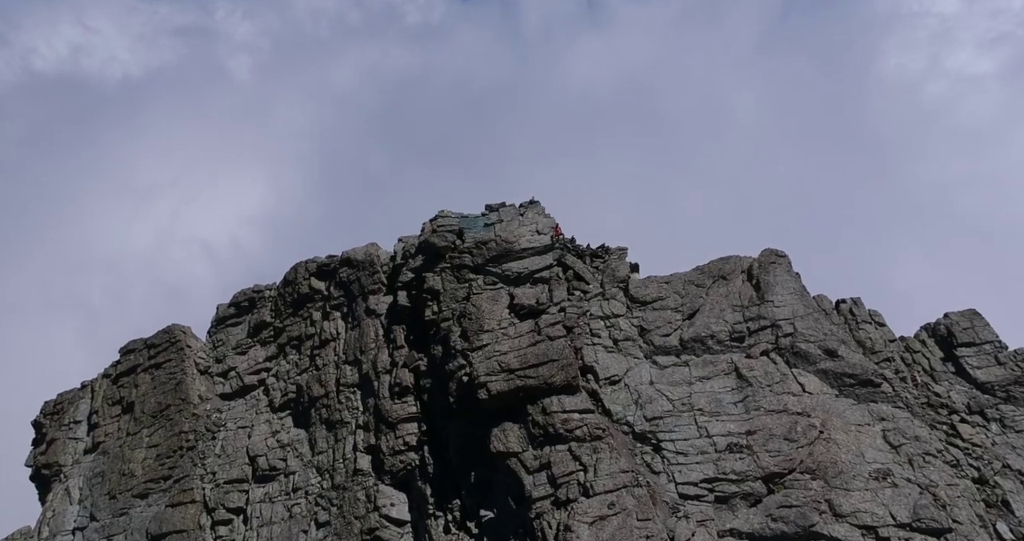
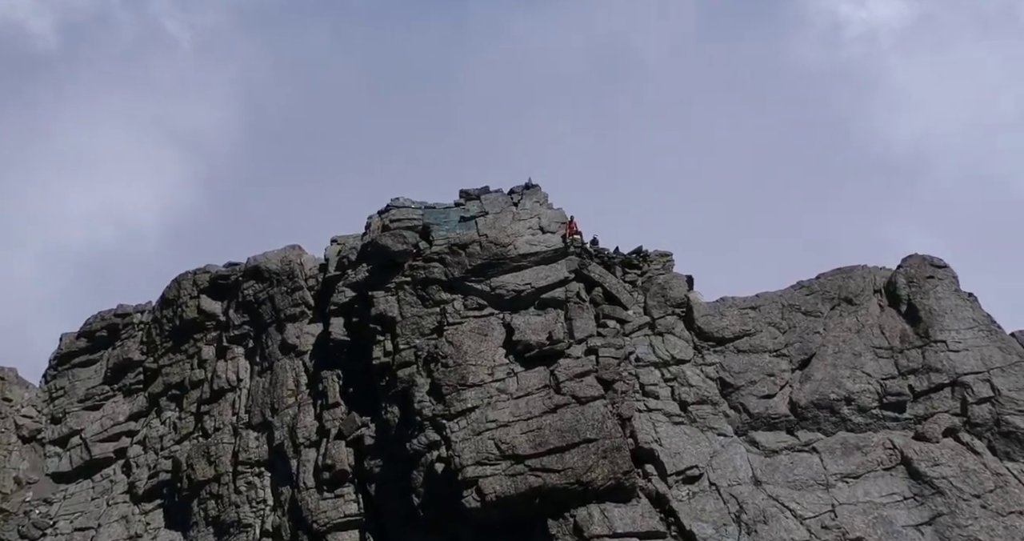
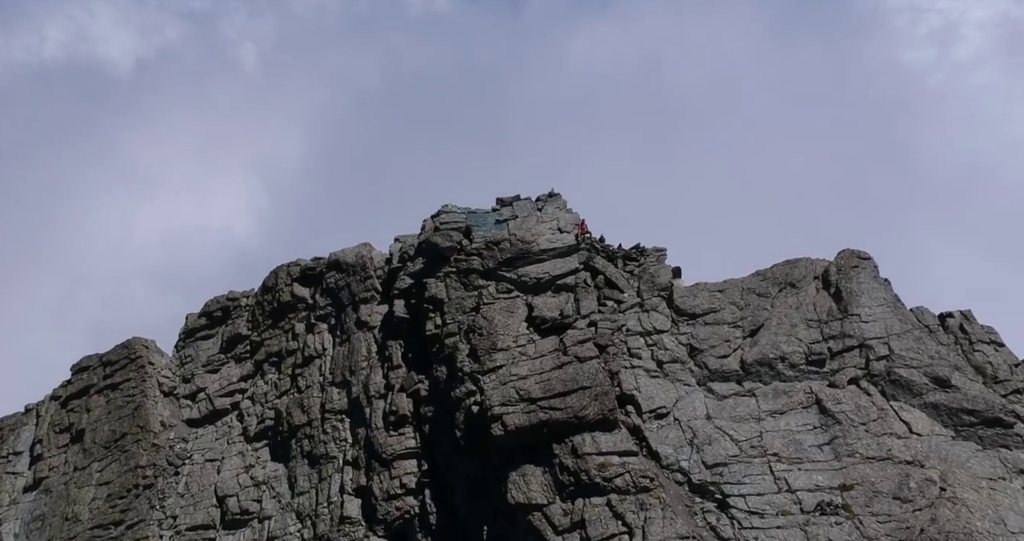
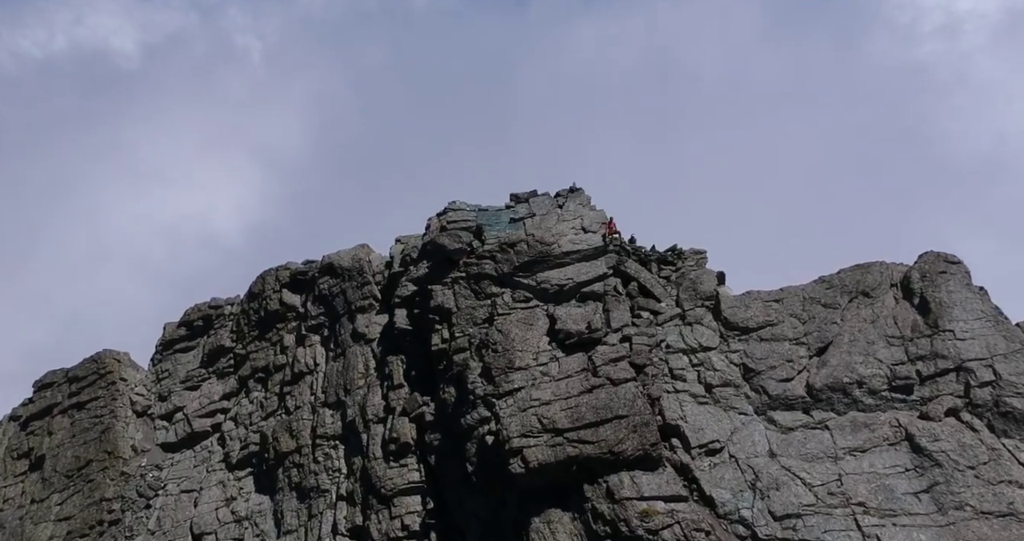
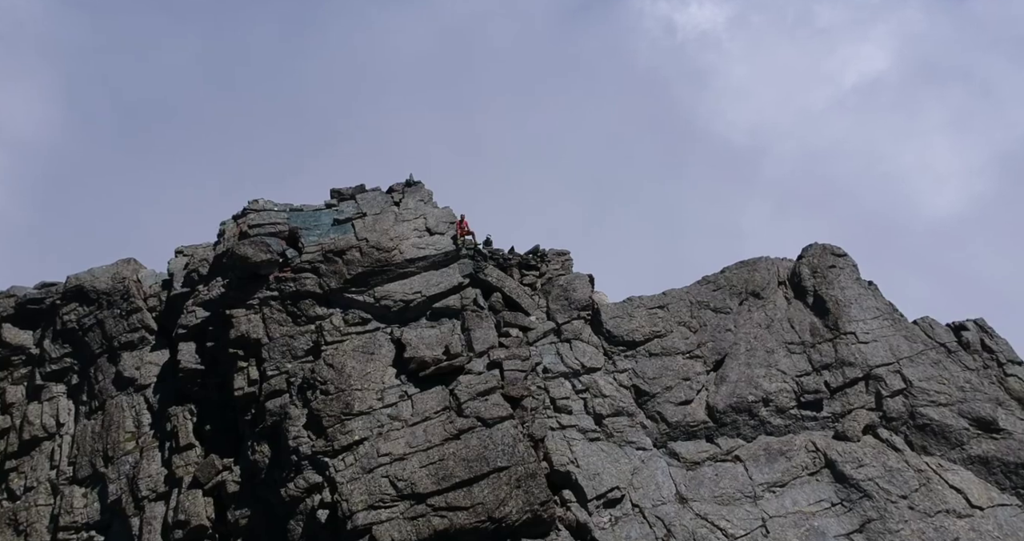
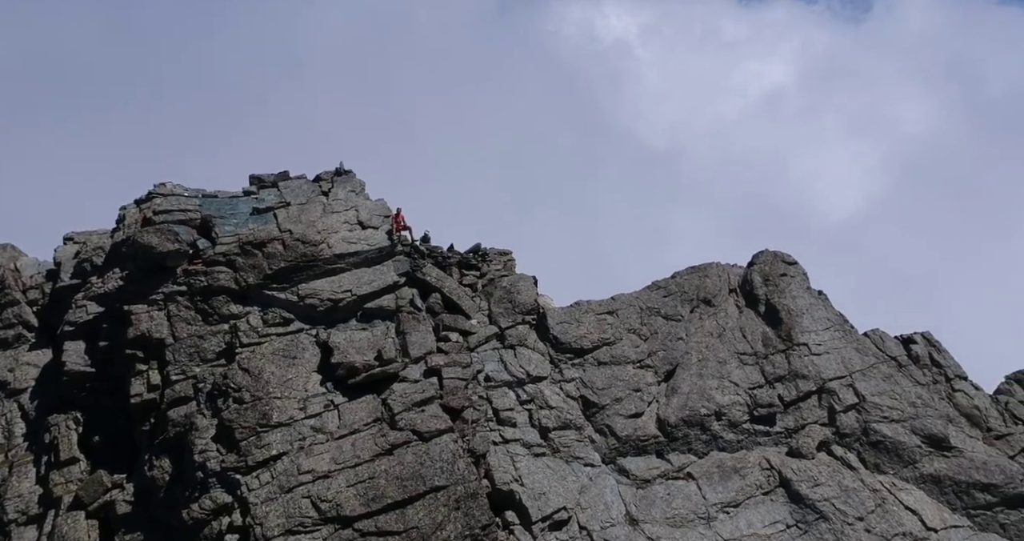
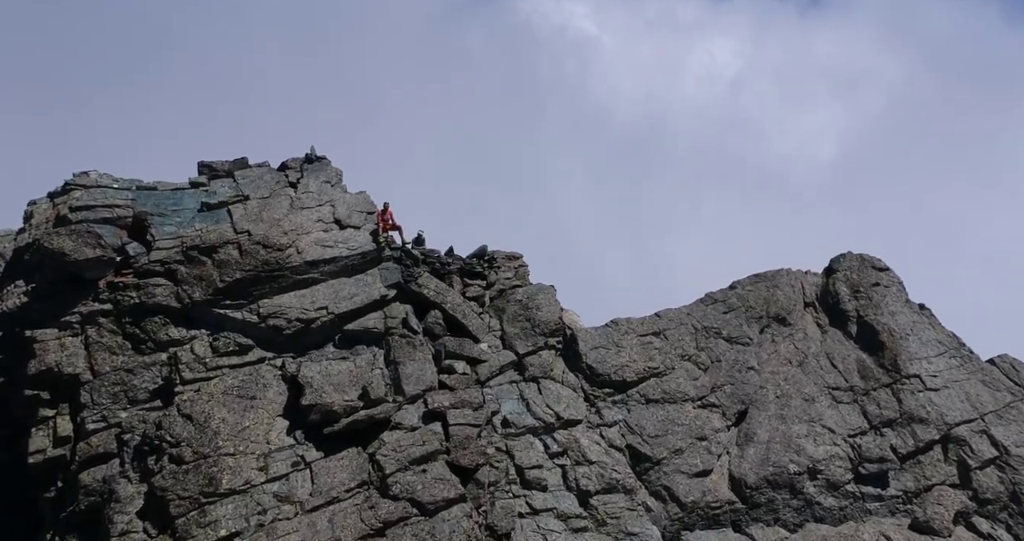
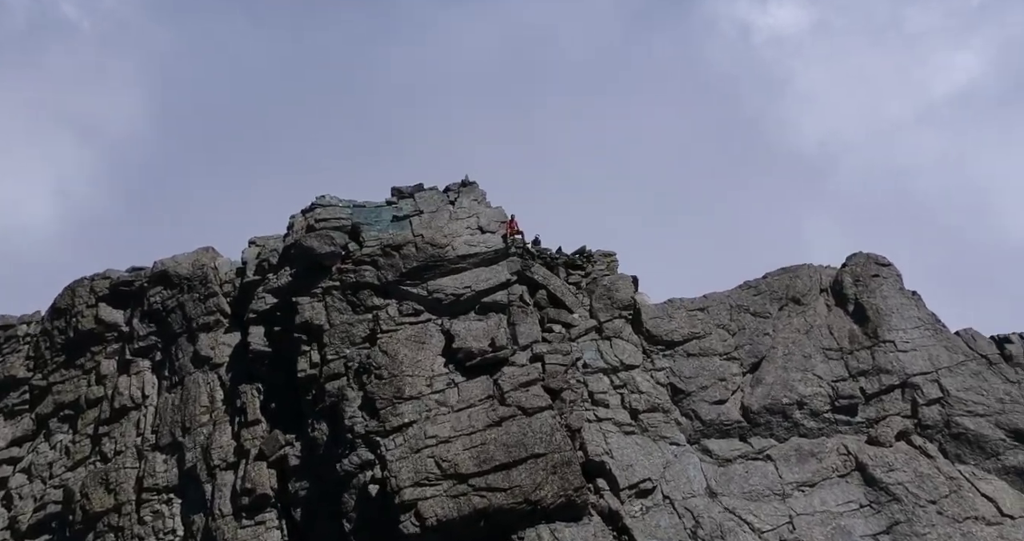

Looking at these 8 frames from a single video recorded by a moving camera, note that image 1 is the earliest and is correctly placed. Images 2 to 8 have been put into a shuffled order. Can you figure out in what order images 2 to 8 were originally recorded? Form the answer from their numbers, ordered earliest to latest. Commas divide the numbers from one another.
3, 4, 2, 8, 5, 6, 7
